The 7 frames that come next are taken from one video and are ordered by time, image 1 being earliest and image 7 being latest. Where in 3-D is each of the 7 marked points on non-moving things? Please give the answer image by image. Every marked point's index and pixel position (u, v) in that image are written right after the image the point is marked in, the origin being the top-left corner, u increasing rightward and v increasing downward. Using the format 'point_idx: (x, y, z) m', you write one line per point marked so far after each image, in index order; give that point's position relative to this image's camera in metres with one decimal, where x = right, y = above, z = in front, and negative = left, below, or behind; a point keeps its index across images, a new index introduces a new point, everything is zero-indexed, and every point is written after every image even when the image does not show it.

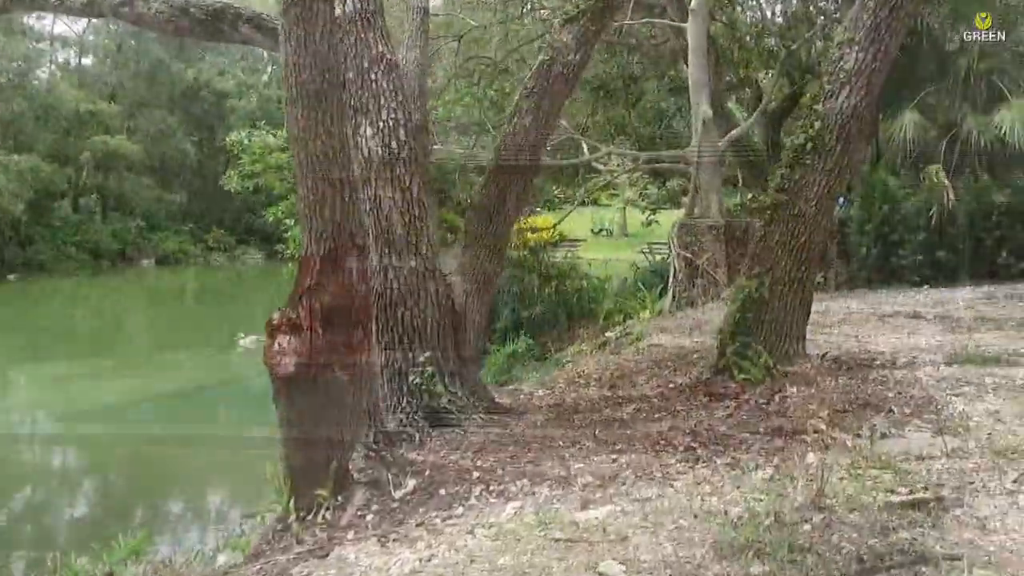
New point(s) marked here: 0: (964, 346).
0: (+3.2, -0.4, +7.4) m
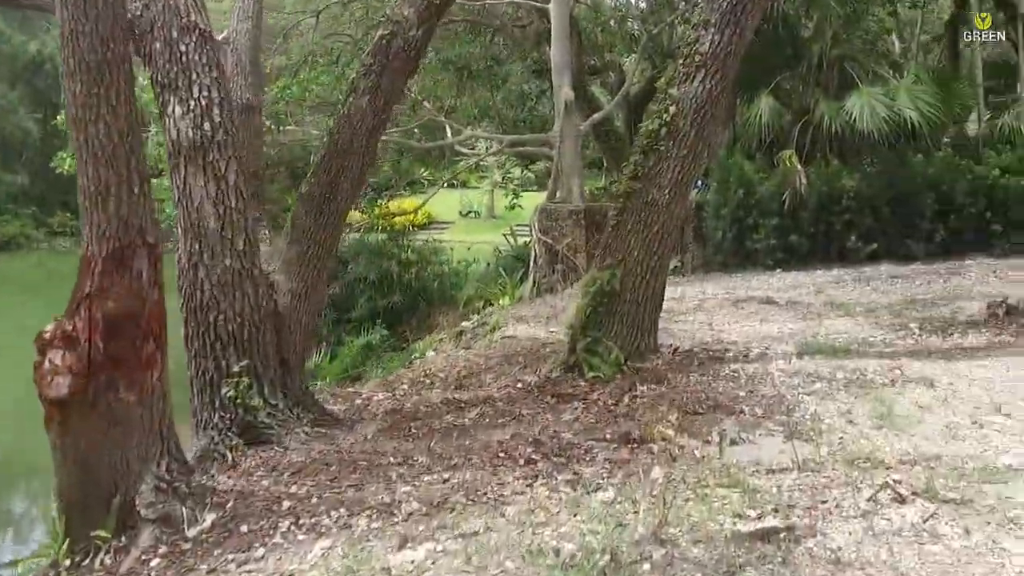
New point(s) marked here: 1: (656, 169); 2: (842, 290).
0: (+2.2, -0.3, +7.3) m
1: (+0.8, +0.6, +5.5) m
2: (+3.4, 0.0, +10.6) m
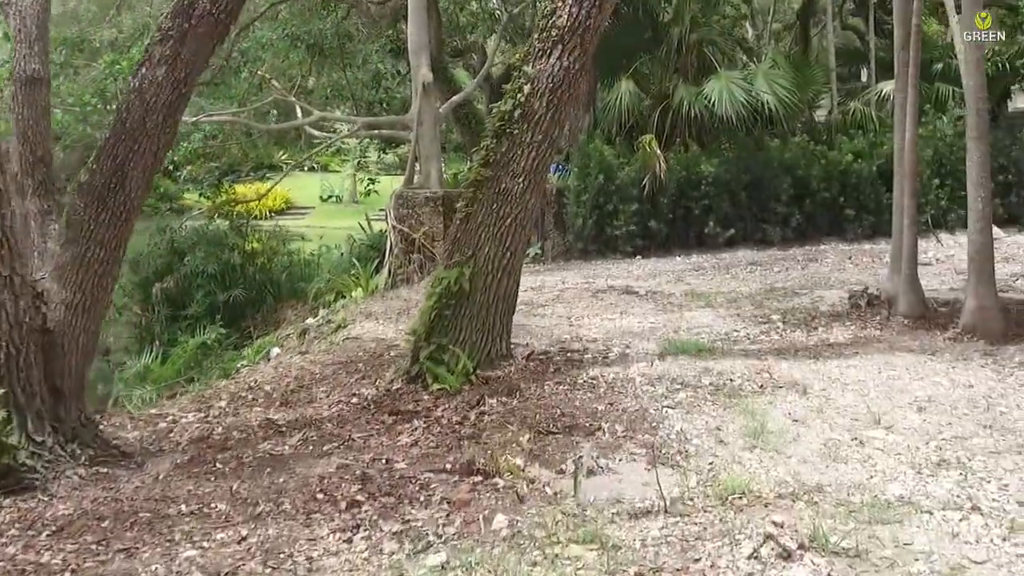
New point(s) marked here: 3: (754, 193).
0: (+1.1, -0.3, +6.9) m
1: (0.0, +0.6, +5.0) m
2: (+1.9, +0.1, +10.4) m
3: (+3.2, +1.3, +13.6) m
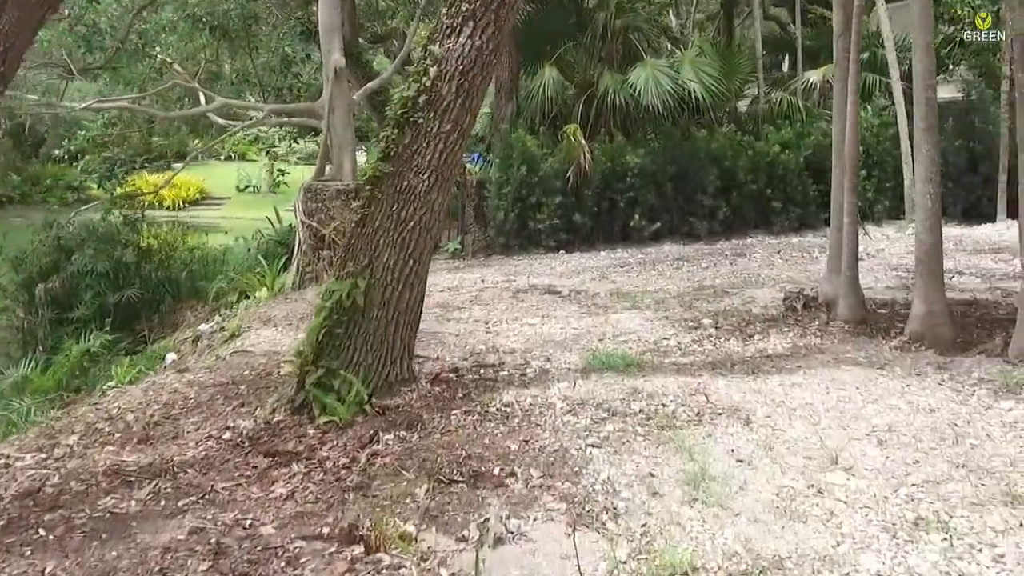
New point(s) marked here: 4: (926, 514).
0: (+0.6, -0.3, +6.3) m
1: (-0.4, +0.6, +4.3) m
2: (+1.1, +0.1, +9.8) m
3: (+2.2, +1.3, +13.1) m
4: (+1.1, -0.6, +2.8) m
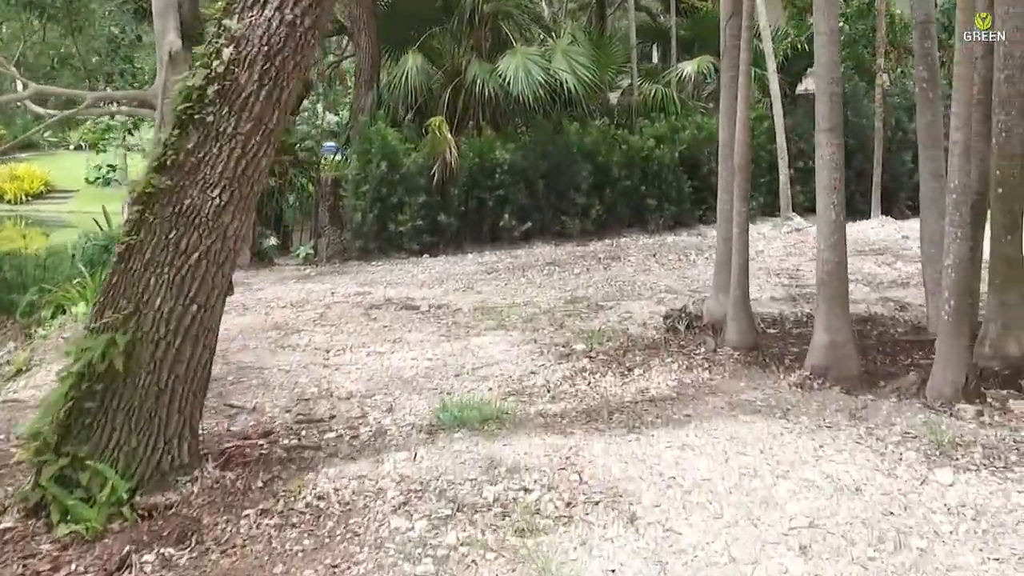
0: (-0.3, -0.5, +5.4) m
1: (-1.0, +0.4, +3.2) m
2: (-0.1, 0.0, +8.9) m
3: (+0.5, +1.3, +12.3) m
4: (+0.7, -0.8, +1.9) m
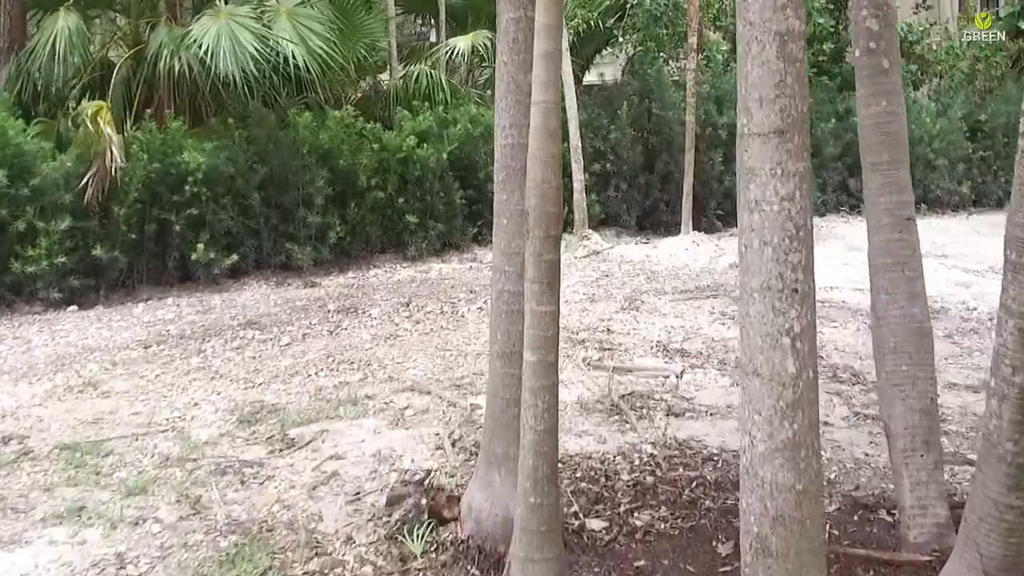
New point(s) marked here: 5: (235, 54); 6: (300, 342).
0: (-1.4, -1.0, +2.0) m
1: (-1.7, -0.1, -0.3) m
2: (-2.0, -0.5, +5.5) m
3: (-2.1, +0.8, +8.9) m
4: (+0.3, -1.3, -1.1) m
5: (-2.3, +1.9, +8.1) m
6: (-1.3, -0.3, +6.1) m
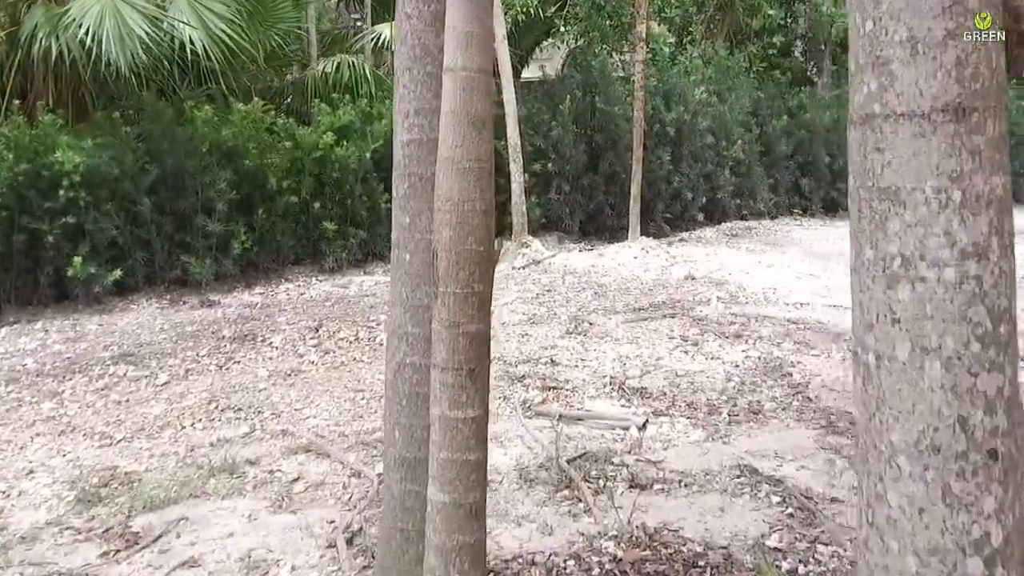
0: (-1.5, -1.1, +1.0) m
1: (-1.7, -0.3, -1.3) m
2: (-2.3, -0.6, +4.4) m
3: (-2.7, +0.7, +7.8) m
4: (+0.4, -1.4, -2.1) m
5: (-2.8, +1.7, +6.9) m
6: (-1.6, -0.5, +5.1) m
